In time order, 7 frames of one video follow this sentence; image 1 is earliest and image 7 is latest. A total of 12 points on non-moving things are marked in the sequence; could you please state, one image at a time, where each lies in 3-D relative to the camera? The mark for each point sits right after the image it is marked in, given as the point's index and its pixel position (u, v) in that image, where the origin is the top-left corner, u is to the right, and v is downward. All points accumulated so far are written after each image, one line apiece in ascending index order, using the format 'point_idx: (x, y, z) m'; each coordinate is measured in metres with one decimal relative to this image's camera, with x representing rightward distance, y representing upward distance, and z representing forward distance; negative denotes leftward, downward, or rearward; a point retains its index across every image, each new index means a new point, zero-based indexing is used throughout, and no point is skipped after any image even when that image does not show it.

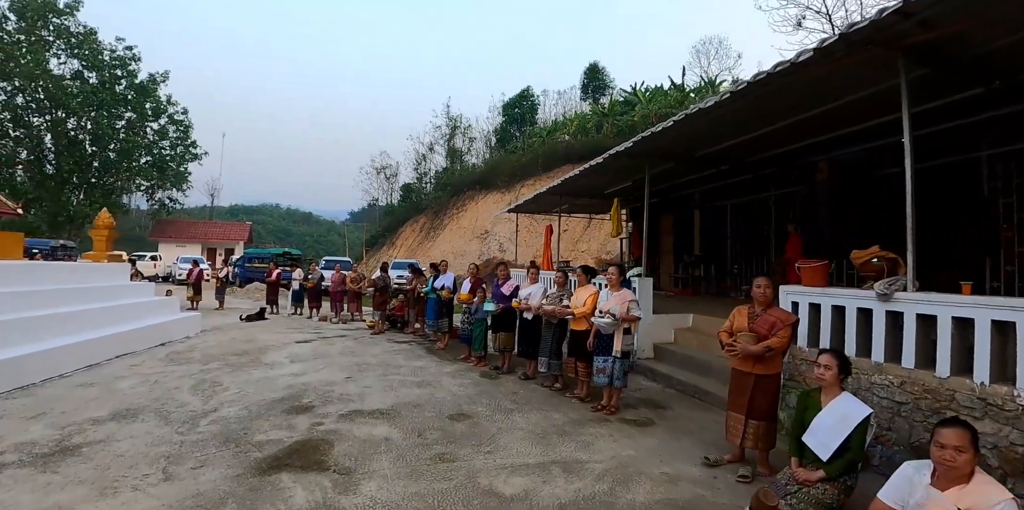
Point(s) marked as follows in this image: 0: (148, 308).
0: (-5.7, -0.8, +8.0) m
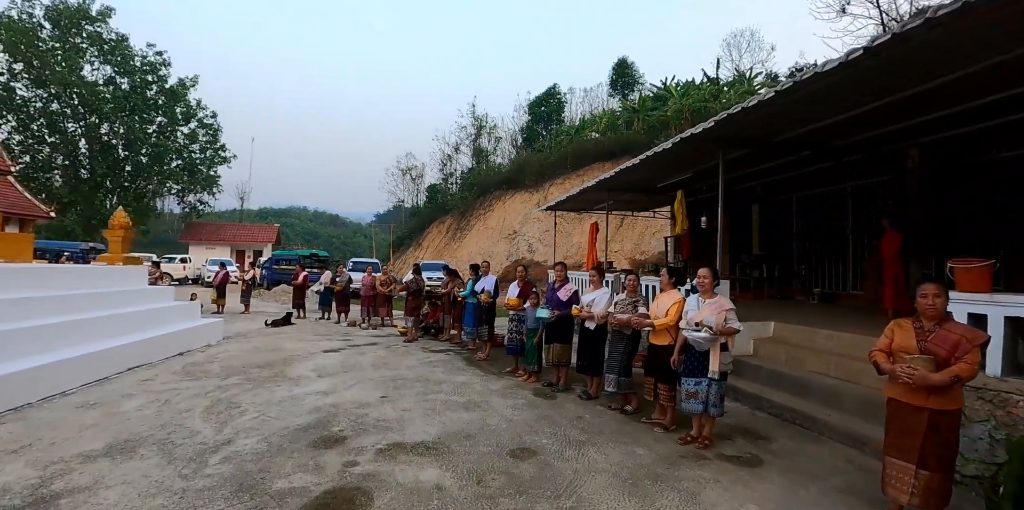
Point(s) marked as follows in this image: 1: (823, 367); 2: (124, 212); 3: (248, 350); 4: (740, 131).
0: (-4.9, -0.9, +7.4) m
1: (+3.3, -1.2, +5.1) m
2: (-5.5, +0.6, +6.9) m
3: (-3.7, -1.3, +6.9) m
4: (+2.9, +1.5, +6.0) m
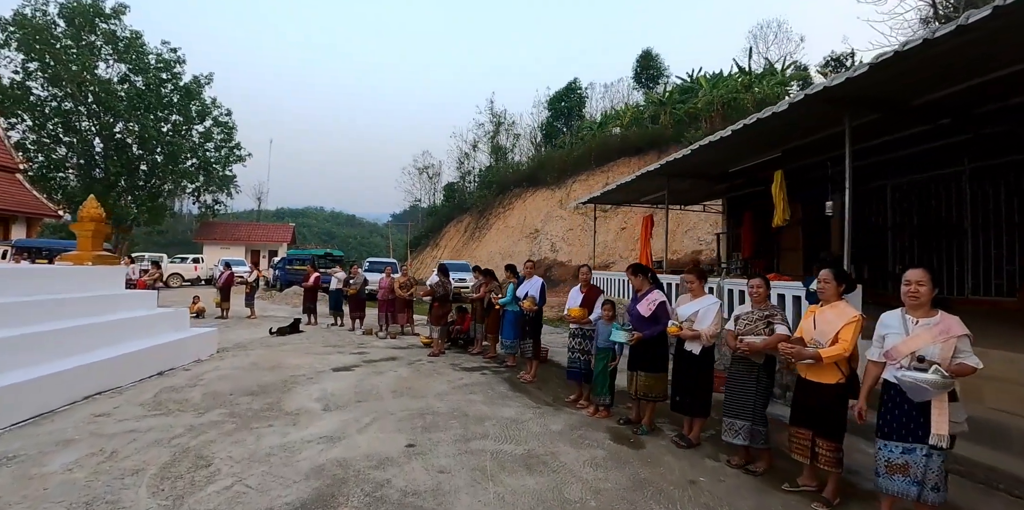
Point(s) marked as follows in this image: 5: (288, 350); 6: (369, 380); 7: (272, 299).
0: (-4.3, -0.8, +6.2) m
1: (+3.8, -1.1, +3.7) m
2: (-4.9, +0.6, +5.7) m
3: (-3.1, -1.3, +5.7) m
4: (+3.4, +1.6, +4.6) m
5: (-3.1, -1.3, +6.8) m
6: (-1.5, -1.3, +5.2) m
7: (-7.9, -1.5, +16.1) m
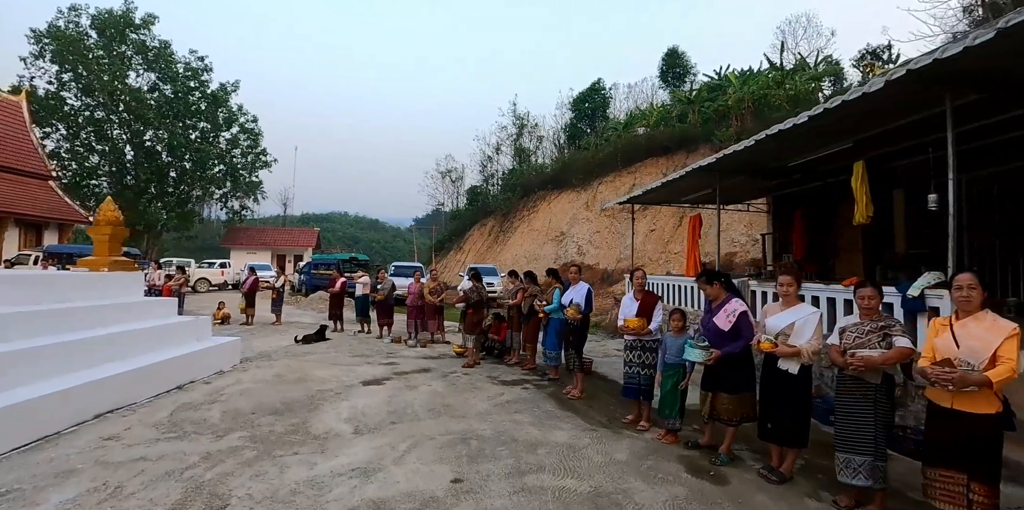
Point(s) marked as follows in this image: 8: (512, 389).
0: (-3.8, -0.9, +5.8) m
1: (+4.2, -1.1, +3.0) m
2: (-4.4, +0.6, +5.4) m
3: (-2.6, -1.3, +5.3) m
4: (+3.8, +1.6, +3.9) m
5: (-2.6, -1.4, +6.3) m
6: (-1.1, -1.4, +4.7) m
7: (-7.0, -1.6, +15.9) m
8: (0.0, -1.4, +5.2) m
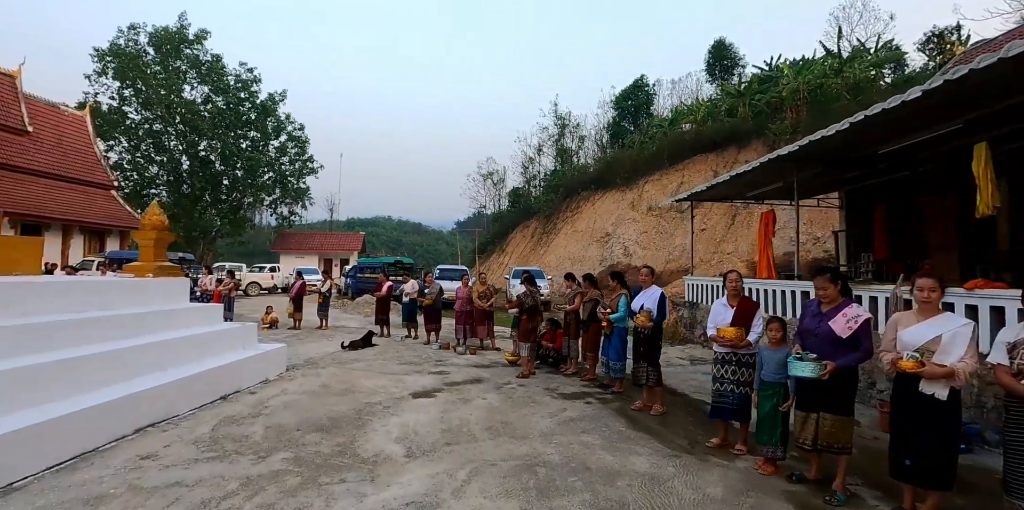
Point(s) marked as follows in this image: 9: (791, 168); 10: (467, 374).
0: (-3.1, -0.9, +5.6) m
1: (+4.6, -1.1, +2.1) m
2: (-3.8, +0.5, +5.2) m
3: (-2.0, -1.4, +5.0) m
4: (+4.3, +1.6, +3.1) m
5: (-1.9, -1.4, +6.0) m
6: (-0.5, -1.4, +4.3) m
7: (-5.5, -1.7, +15.9) m
8: (+0.6, -1.4, +4.7) m
9: (+4.1, +1.3, +7.2) m
10: (-0.5, -1.4, +5.8) m
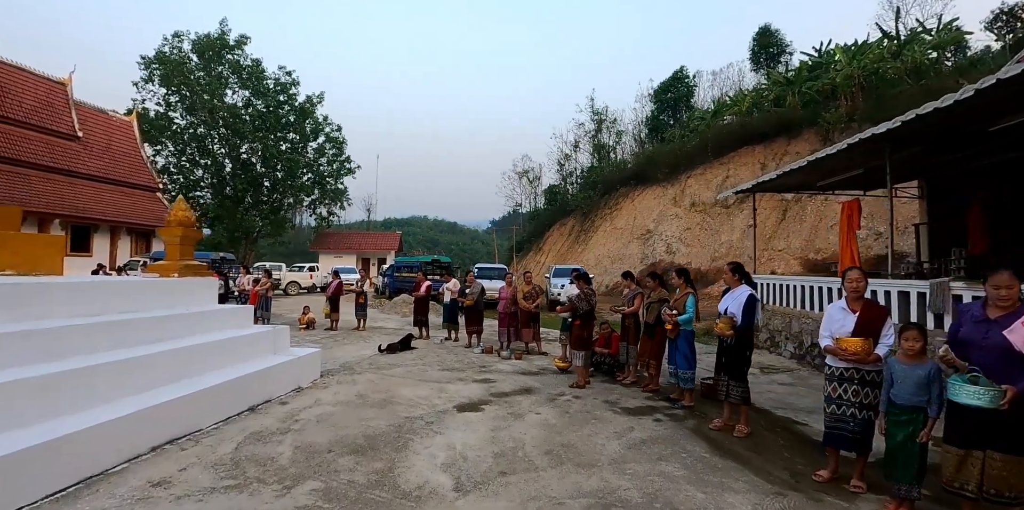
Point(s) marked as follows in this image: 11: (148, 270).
0: (-2.6, -0.9, +5.3) m
1: (+4.9, -1.0, +1.2) m
2: (-3.3, +0.6, +4.9) m
3: (-1.5, -1.3, +4.5) m
4: (+4.7, +1.7, +2.2) m
5: (-1.3, -1.4, +5.6) m
6: (0.0, -1.3, +3.8) m
7: (-4.2, -1.7, +15.7) m
8: (+1.1, -1.4, +4.1) m
9: (+4.8, +1.4, +6.3) m
10: (0.0, -1.4, +5.2) m
11: (-3.6, -0.1, +4.8) m
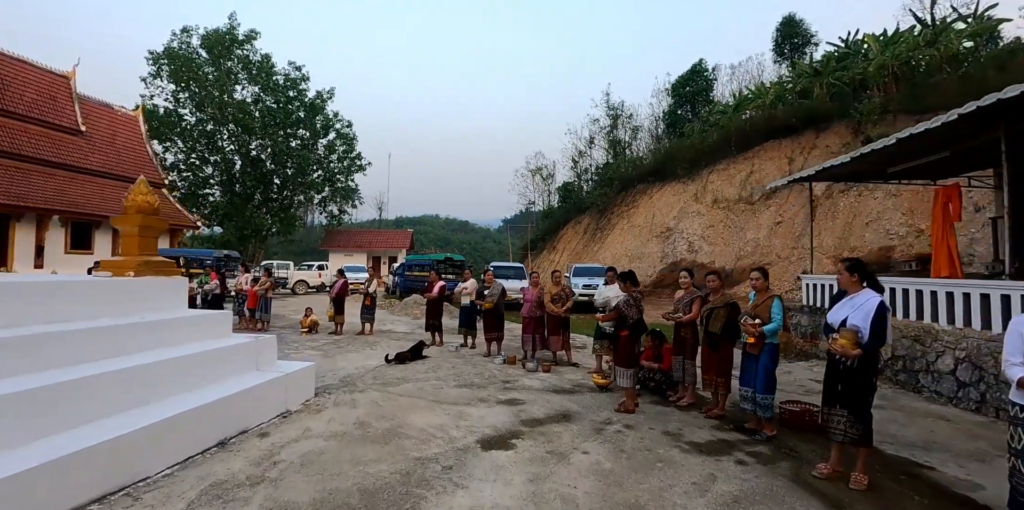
0: (-2.3, -0.9, +4.4) m
1: (+5.1, -1.0, +0.2) m
2: (-3.0, +0.6, +4.0) m
3: (-1.2, -1.3, +3.6) m
4: (+4.9, +1.7, +1.2) m
5: (-1.0, -1.3, +4.7) m
6: (+0.2, -1.3, +2.9) m
7: (-3.7, -1.6, +14.8) m
8: (+1.4, -1.4, +3.2) m
9: (+5.1, +1.4, +5.3) m
10: (+0.3, -1.3, +4.3) m
11: (-3.4, -0.1, +4.0) m
